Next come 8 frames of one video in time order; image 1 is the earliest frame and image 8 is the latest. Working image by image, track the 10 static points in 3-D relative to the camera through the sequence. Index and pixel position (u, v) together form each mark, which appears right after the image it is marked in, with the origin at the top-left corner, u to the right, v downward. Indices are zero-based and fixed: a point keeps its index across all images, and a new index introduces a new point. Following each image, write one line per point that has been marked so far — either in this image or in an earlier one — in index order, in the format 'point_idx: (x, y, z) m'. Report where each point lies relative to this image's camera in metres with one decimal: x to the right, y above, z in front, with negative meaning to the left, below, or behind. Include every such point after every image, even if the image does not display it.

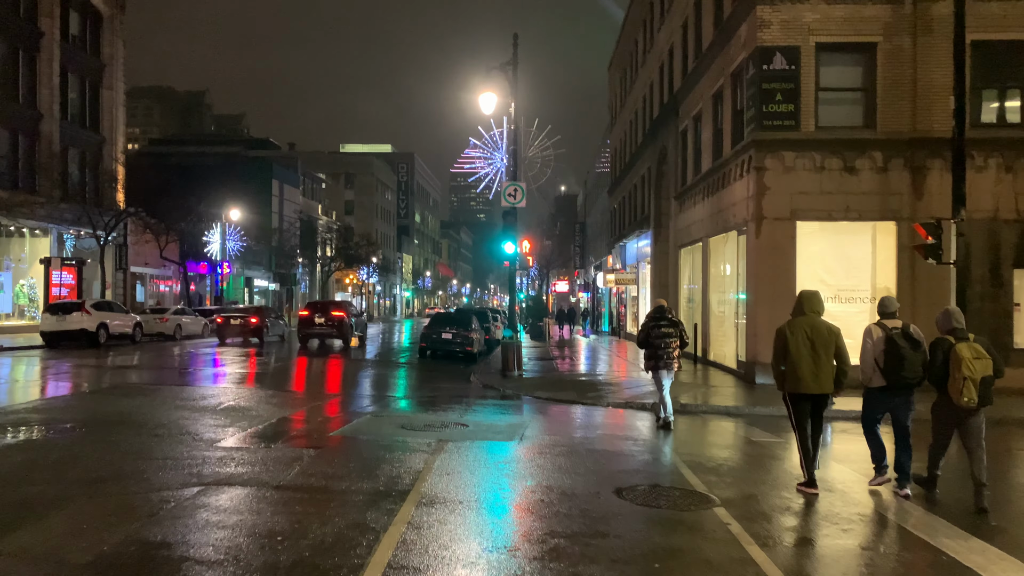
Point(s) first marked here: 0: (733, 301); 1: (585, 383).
0: (+5.0, -0.3, +18.1) m
1: (+1.6, -2.1, +17.2) m
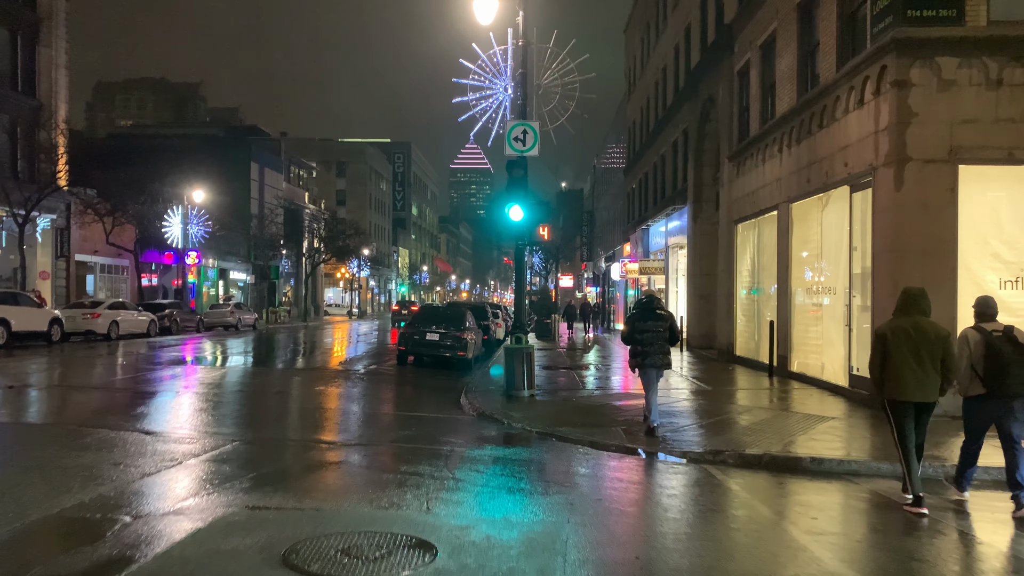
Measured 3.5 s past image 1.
0: (+5.1, 0.0, +12.6) m
1: (+1.8, -1.8, +11.7) m
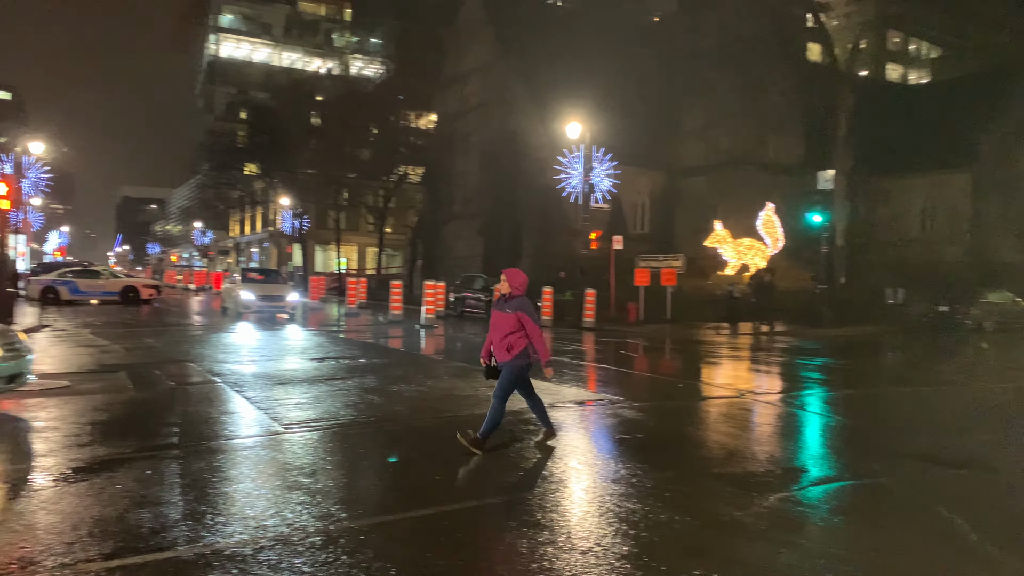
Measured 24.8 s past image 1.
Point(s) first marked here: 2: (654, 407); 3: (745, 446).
0: (+6.3, +0.1, +13.0) m
1: (+2.9, -1.7, +12.3) m
2: (+1.9, -1.6, +11.1) m
3: (+2.6, -1.7, +8.9) m
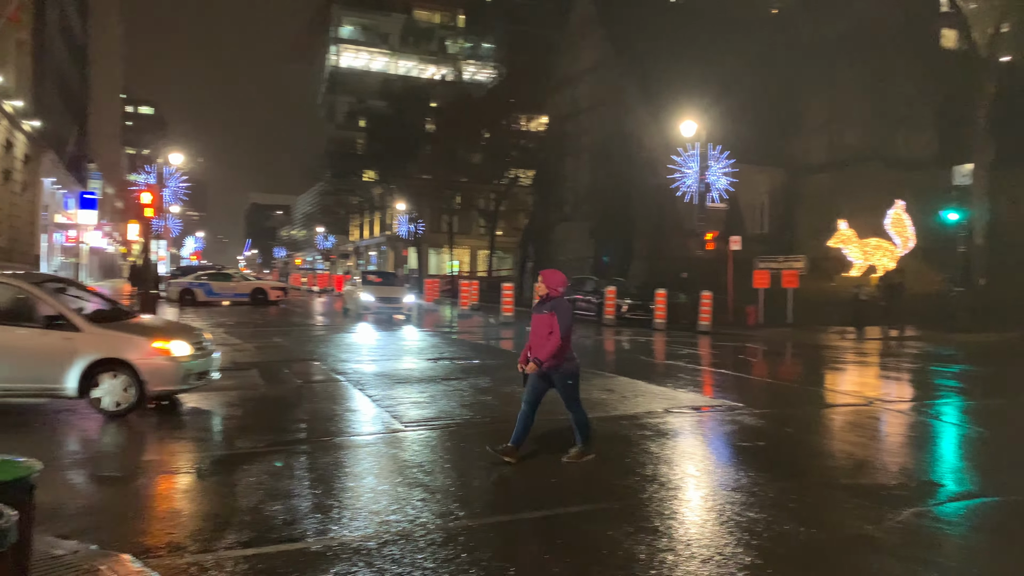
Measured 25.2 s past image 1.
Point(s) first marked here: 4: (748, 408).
0: (+8.1, +0.1, +12.0) m
1: (+4.6, -1.7, +11.8) m
2: (+3.4, -1.7, +10.7) m
3: (+3.8, -1.8, +8.5) m
4: (+3.2, -1.7, +11.2) m
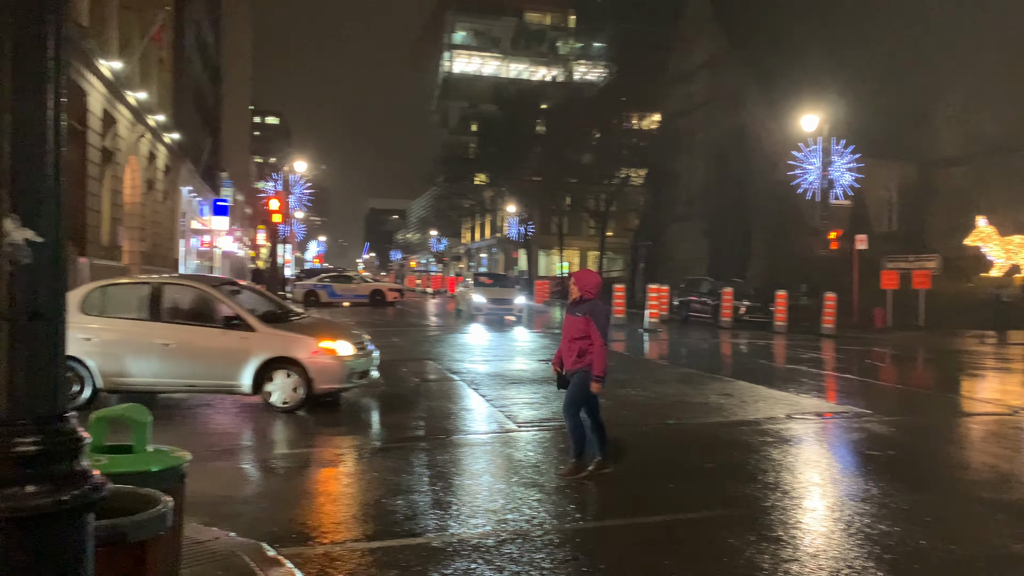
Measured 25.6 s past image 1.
0: (+9.7, +0.1, +10.8) m
1: (+6.2, -1.7, +11.0) m
2: (+4.9, -1.7, +10.2) m
3: (+5.0, -1.8, +7.9) m
4: (+4.8, -1.7, +10.7) m
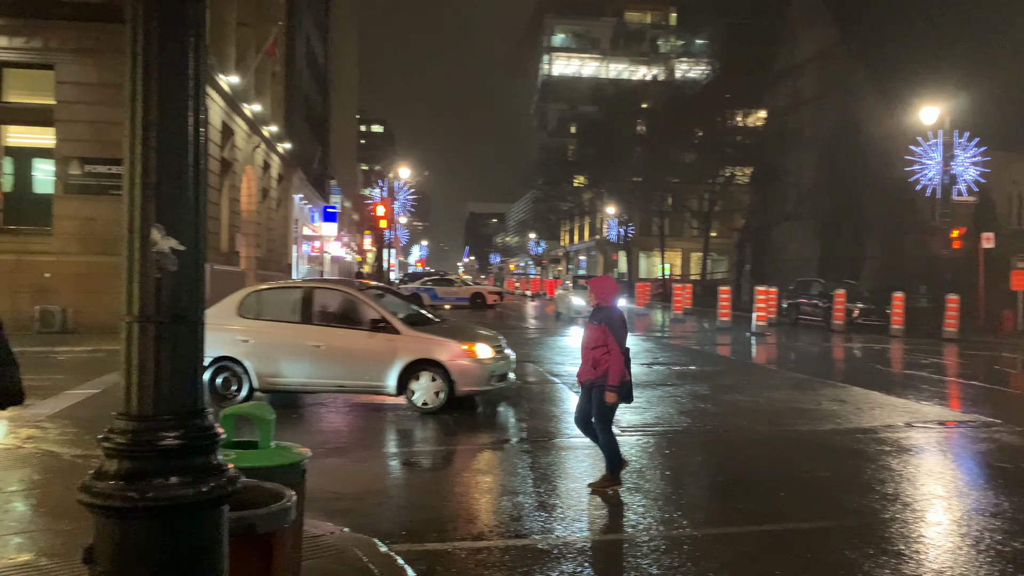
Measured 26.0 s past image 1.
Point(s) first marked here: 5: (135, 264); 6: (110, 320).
0: (+11.0, +0.1, +9.5) m
1: (+7.6, -1.7, +10.2) m
2: (+6.2, -1.7, +9.5) m
3: (+6.0, -1.8, +7.2) m
4: (+6.1, -1.7, +10.0) m
5: (-1.2, +0.1, +2.5) m
6: (-9.9, -0.8, +19.9) m
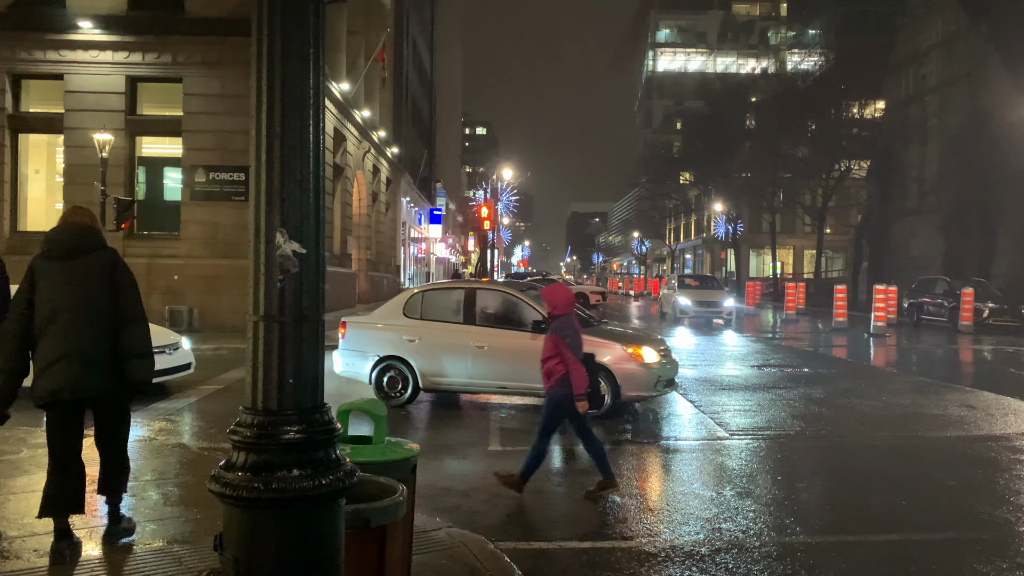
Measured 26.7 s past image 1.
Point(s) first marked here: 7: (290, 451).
0: (+12.1, +0.1, +8.0) m
1: (+8.8, -1.7, +9.2) m
2: (+7.3, -1.7, +8.6) m
3: (+6.8, -1.8, +6.4) m
4: (+7.3, -1.7, +9.1) m
5: (-0.8, +0.1, +2.6) m
6: (-7.3, -0.8, +21.0) m
7: (-0.7, -0.5, +2.5) m
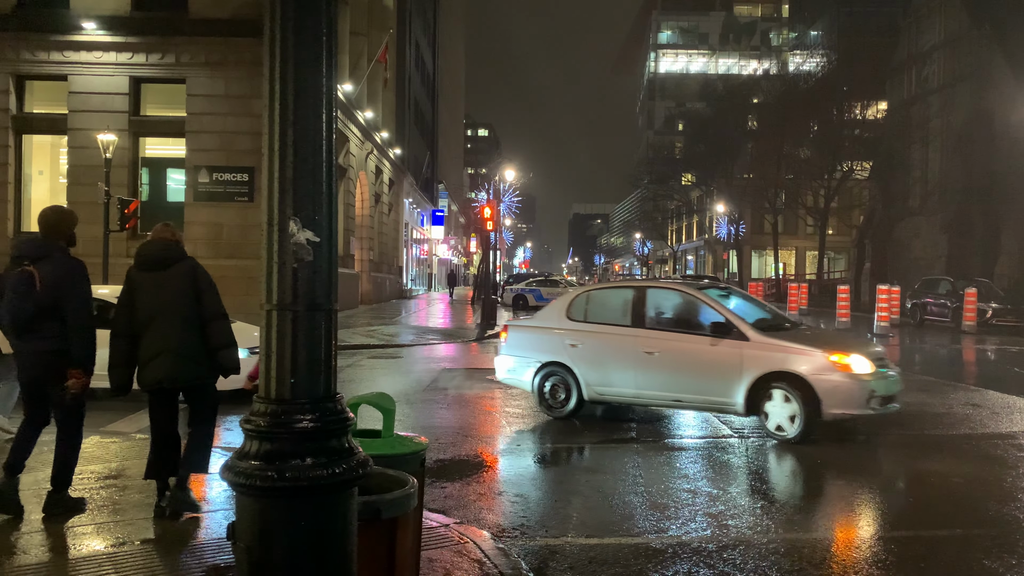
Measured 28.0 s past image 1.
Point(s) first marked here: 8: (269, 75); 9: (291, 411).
0: (+12.2, +0.1, +8.0) m
1: (+8.9, -1.7, +9.1) m
2: (+7.4, -1.7, +8.6) m
3: (+6.9, -1.7, +6.4) m
4: (+7.4, -1.6, +9.1) m
5: (-0.8, +0.1, +2.7) m
6: (-7.2, -0.8, +21.1) m
7: (-0.7, -0.5, +2.6) m
8: (-0.8, +0.7, +2.7) m
9: (-0.7, -0.4, +2.6) m
